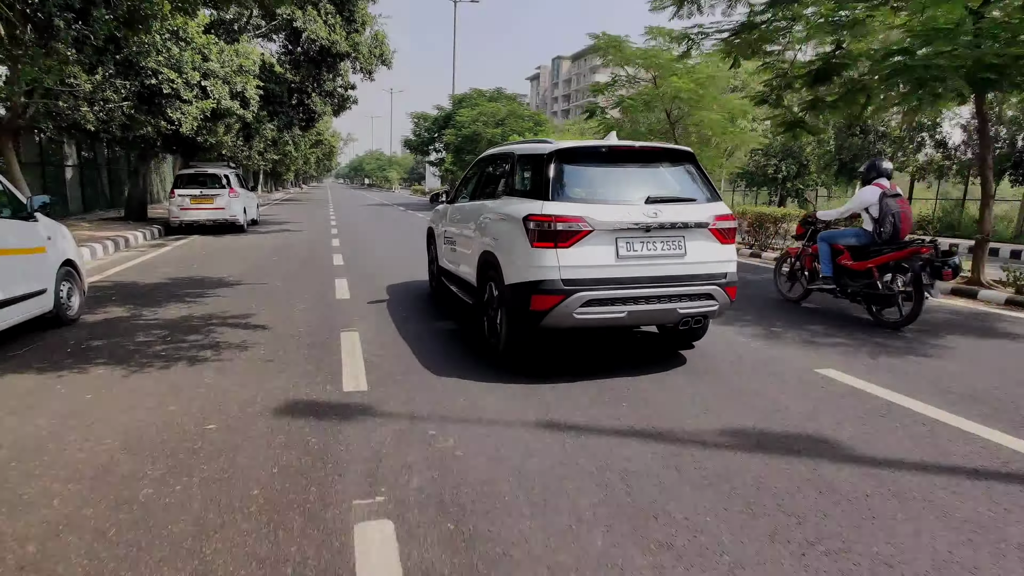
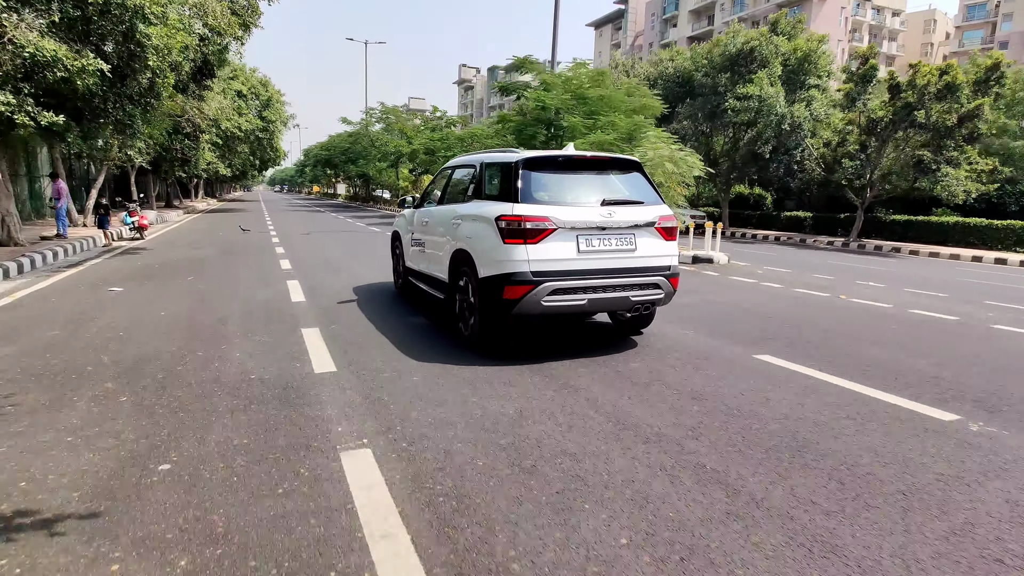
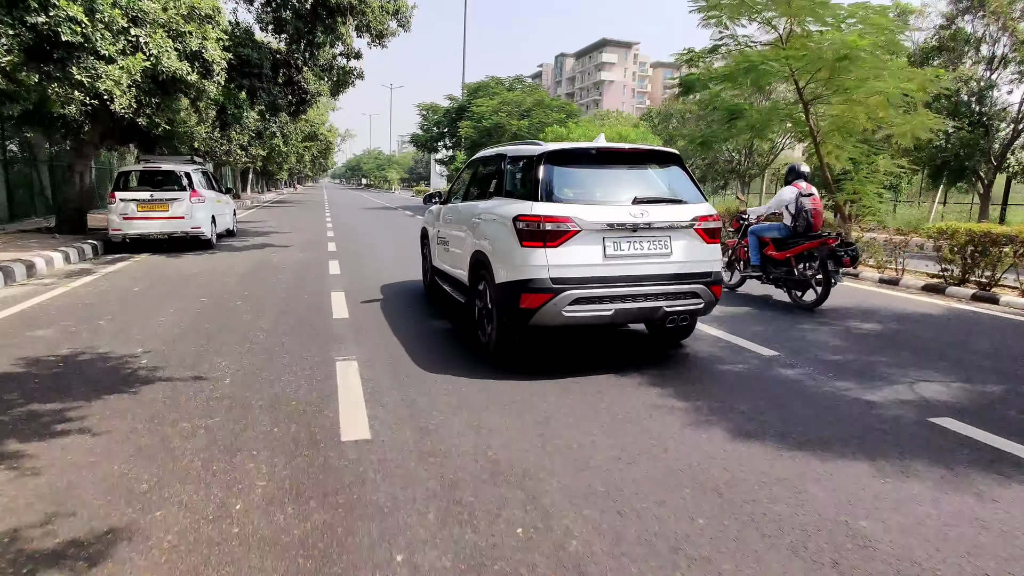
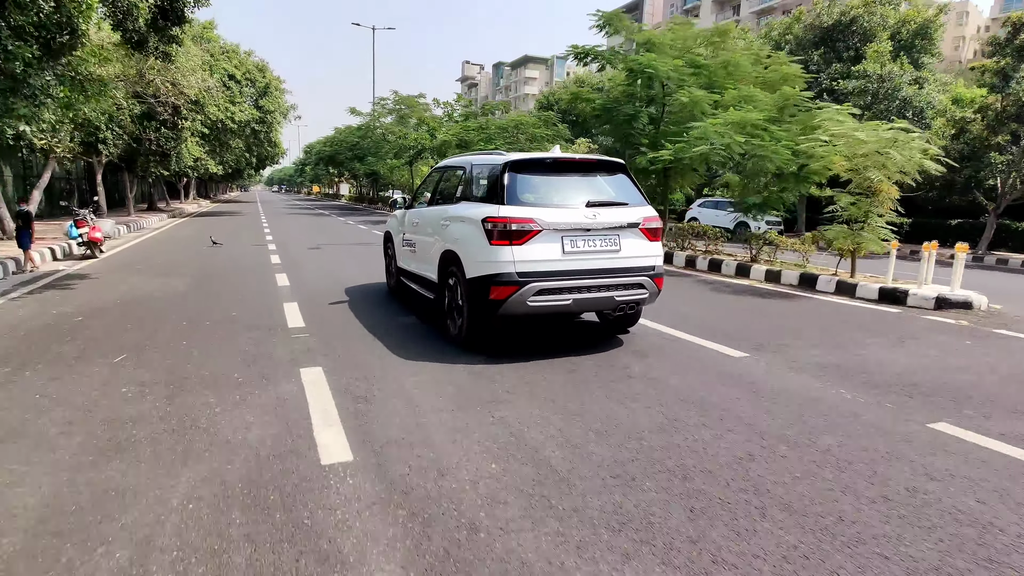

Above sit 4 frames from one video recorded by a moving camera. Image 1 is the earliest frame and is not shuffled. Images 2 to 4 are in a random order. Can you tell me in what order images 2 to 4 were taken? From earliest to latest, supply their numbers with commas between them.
3, 2, 4
